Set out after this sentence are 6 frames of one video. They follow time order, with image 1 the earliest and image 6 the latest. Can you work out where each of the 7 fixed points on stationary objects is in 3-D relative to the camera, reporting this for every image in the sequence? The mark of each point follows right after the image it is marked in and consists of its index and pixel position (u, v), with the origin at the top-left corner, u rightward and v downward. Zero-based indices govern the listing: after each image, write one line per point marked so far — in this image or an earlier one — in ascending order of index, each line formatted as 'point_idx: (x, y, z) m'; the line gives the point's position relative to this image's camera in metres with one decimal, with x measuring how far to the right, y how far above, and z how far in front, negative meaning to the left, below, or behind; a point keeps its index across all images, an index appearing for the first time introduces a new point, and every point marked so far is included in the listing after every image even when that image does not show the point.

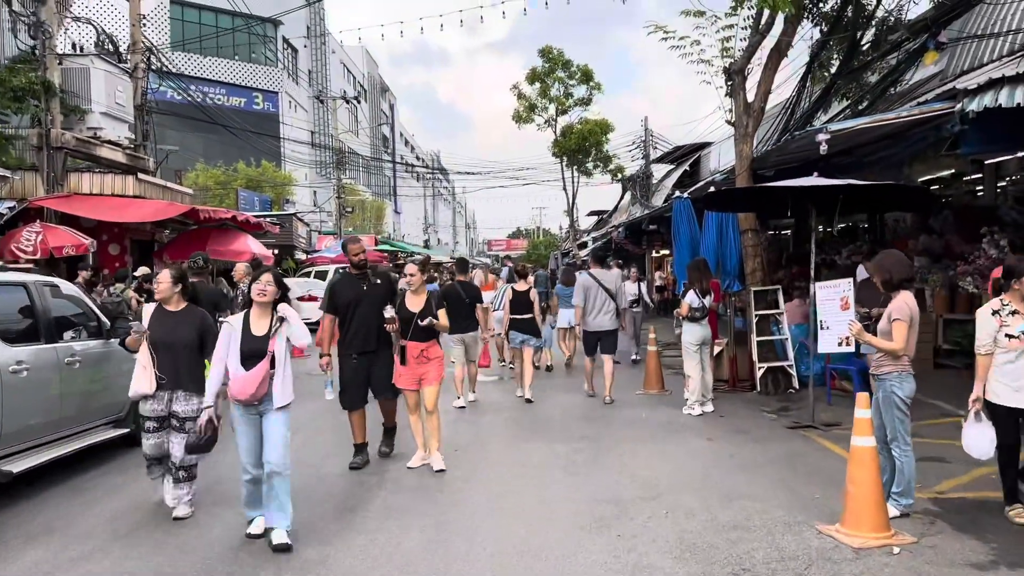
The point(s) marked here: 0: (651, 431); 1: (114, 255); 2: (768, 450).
0: (+1.3, -1.3, +7.4) m
1: (-7.5, +0.6, +15.6) m
2: (+2.0, -1.3, +6.6) m
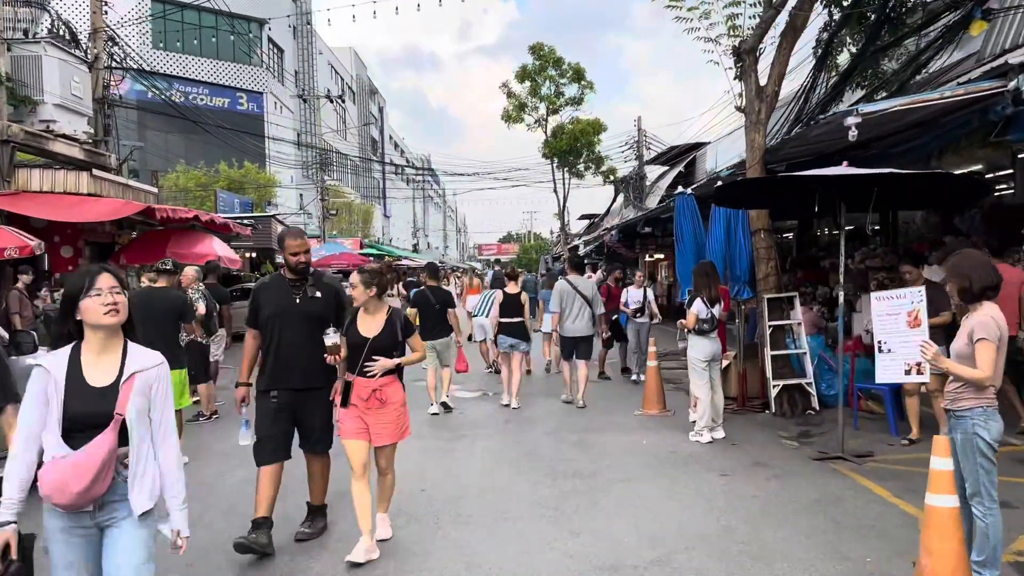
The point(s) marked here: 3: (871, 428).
0: (+1.1, -1.3, +6.3) m
1: (-7.8, +0.5, +14.4) m
2: (+1.9, -1.4, +5.5) m
3: (+3.2, -1.2, +7.2) m
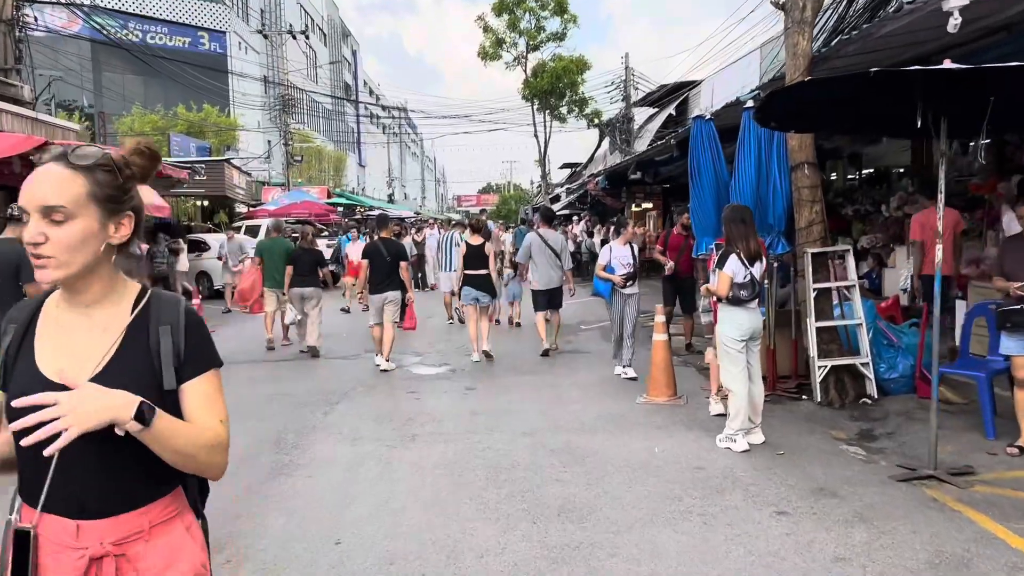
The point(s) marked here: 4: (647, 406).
0: (+0.9, -1.1, +4.4) m
1: (-8.2, +1.2, +12.2) m
2: (+1.7, -1.1, +3.7) m
3: (+2.9, -0.9, +5.4) m
4: (+1.0, -0.9, +6.3) m
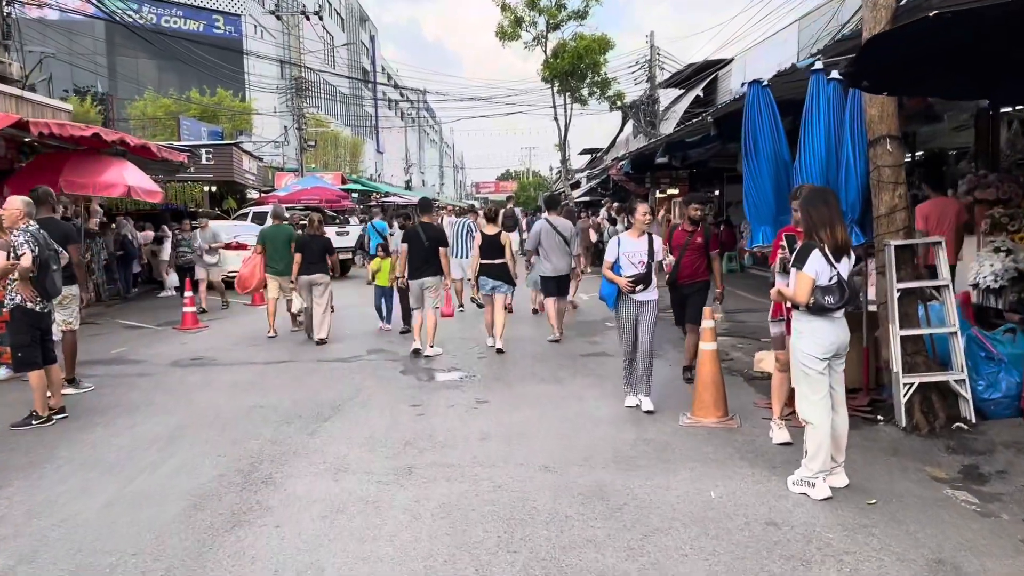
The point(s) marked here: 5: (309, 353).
0: (+1.0, -1.1, +3.4) m
1: (-7.9, +1.4, +11.3) m
2: (+1.8, -1.2, +2.6) m
3: (+3.0, -0.9, +4.3) m
4: (+1.2, -0.9, +5.3) m
5: (-2.1, -0.7, +8.7) m
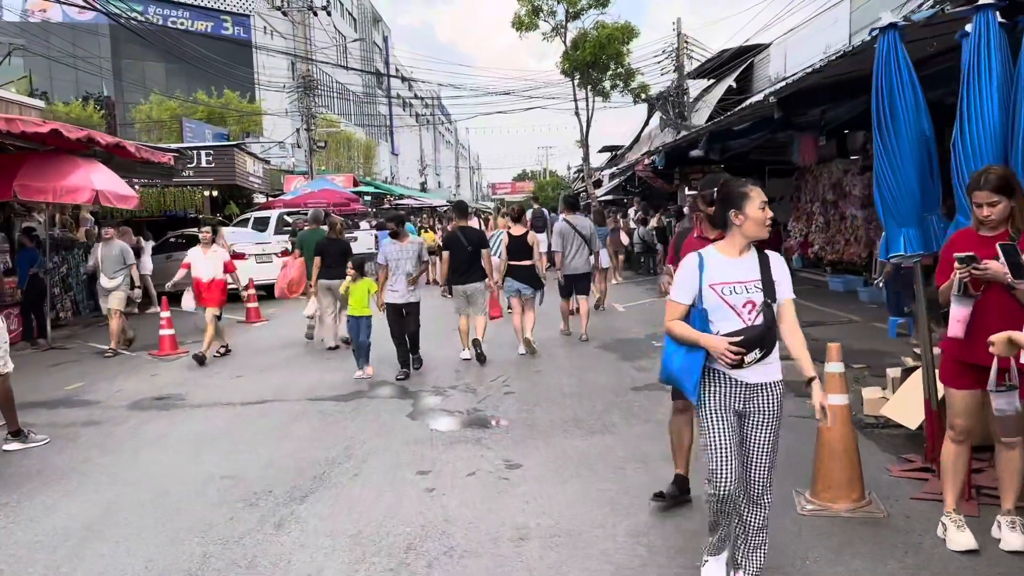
0: (+1.2, -1.2, +1.8) m
1: (-7.6, +1.1, +9.9) m
2: (+1.9, -1.3, +1.0) m
3: (+3.2, -1.0, +2.7) m
4: (+1.4, -1.0, +3.7) m
5: (-1.9, -0.9, +7.2) m
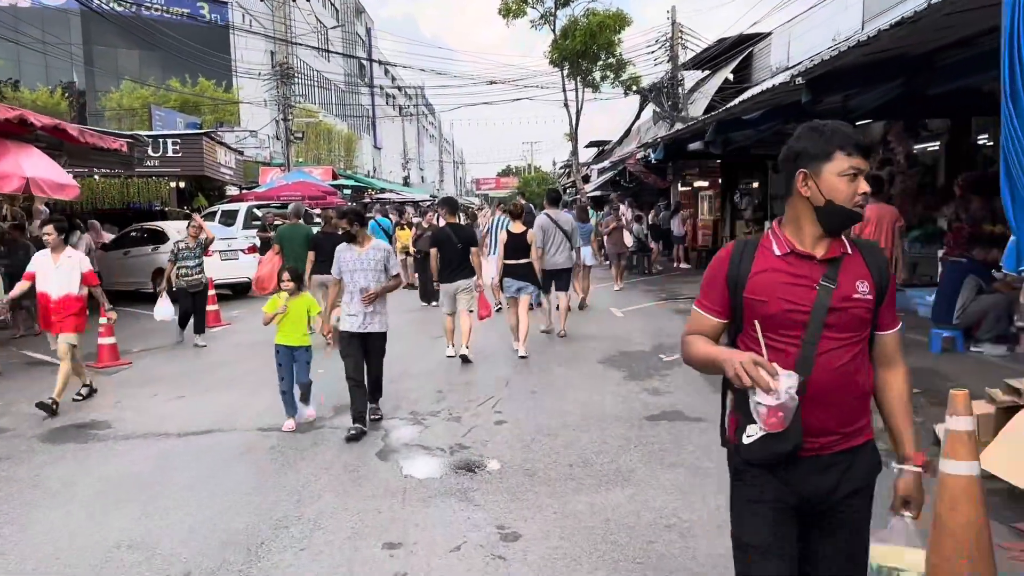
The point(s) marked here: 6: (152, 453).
0: (+1.2, -1.3, +0.7) m
1: (-7.7, +1.1, +8.6) m
2: (+2.0, -1.4, -0.1) m
3: (+3.3, -1.1, +1.7) m
4: (+1.4, -1.1, +2.6) m
5: (-1.9, -0.9, +6.1) m
6: (-2.3, -1.1, +5.3) m
